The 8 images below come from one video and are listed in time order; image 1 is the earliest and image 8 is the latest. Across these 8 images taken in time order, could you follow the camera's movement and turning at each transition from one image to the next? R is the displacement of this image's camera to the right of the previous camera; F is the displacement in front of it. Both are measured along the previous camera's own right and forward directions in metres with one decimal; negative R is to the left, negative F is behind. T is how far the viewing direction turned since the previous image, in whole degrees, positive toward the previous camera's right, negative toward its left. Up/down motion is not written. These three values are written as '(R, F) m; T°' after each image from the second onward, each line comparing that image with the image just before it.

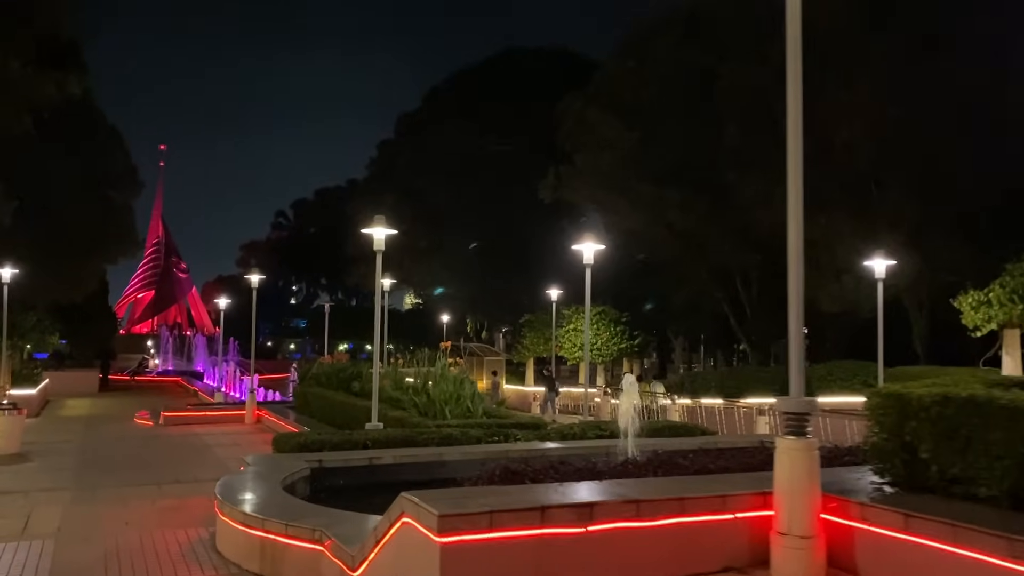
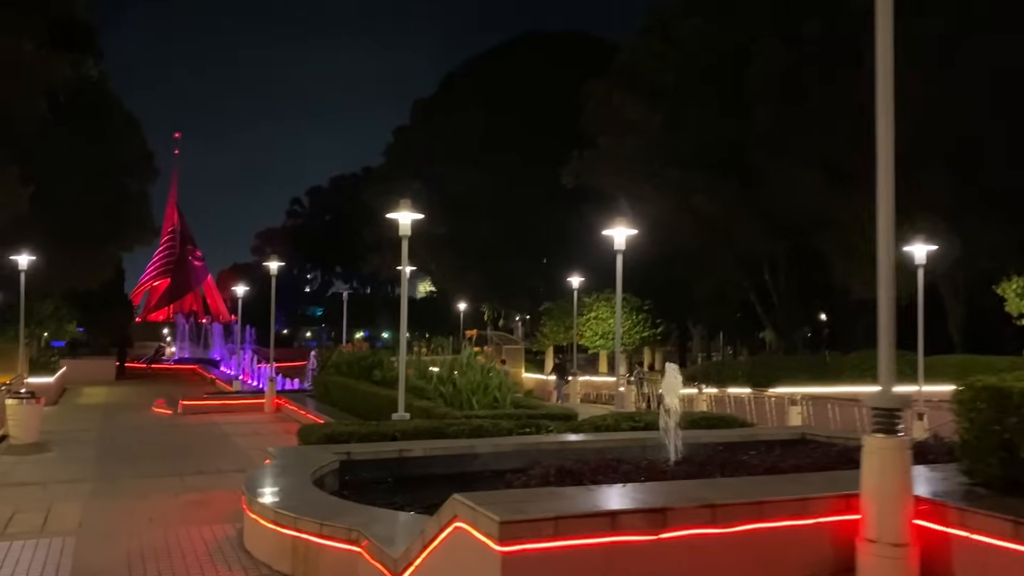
(-0.3, +0.6) m; -1°
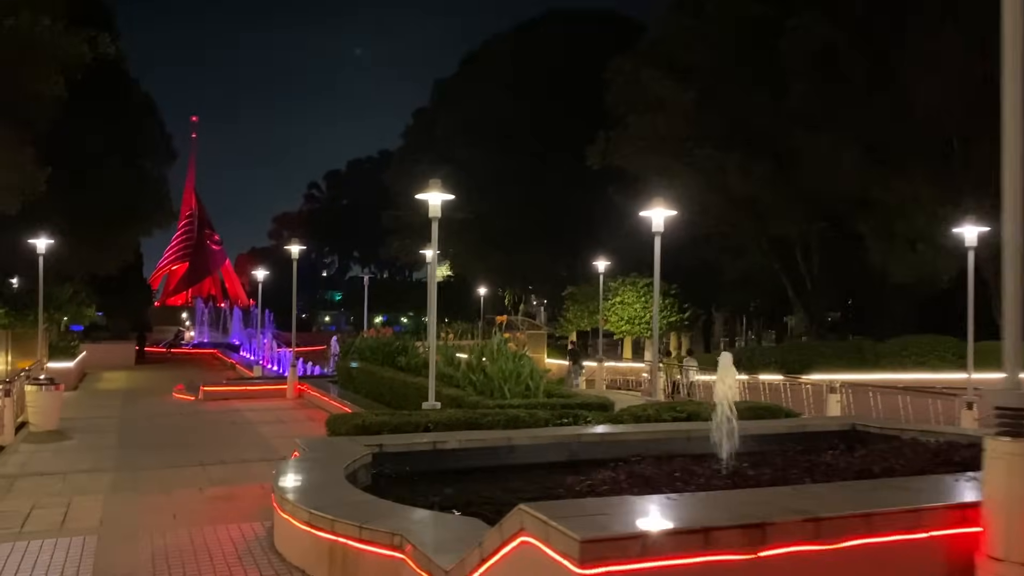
(-0.3, +0.7) m; -1°
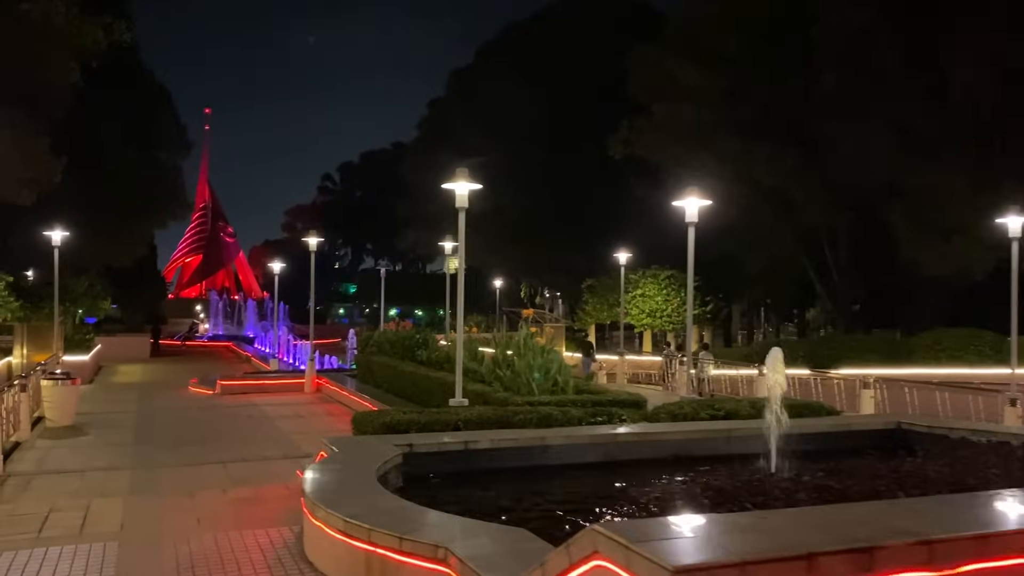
(-0.3, +0.5) m; -1°
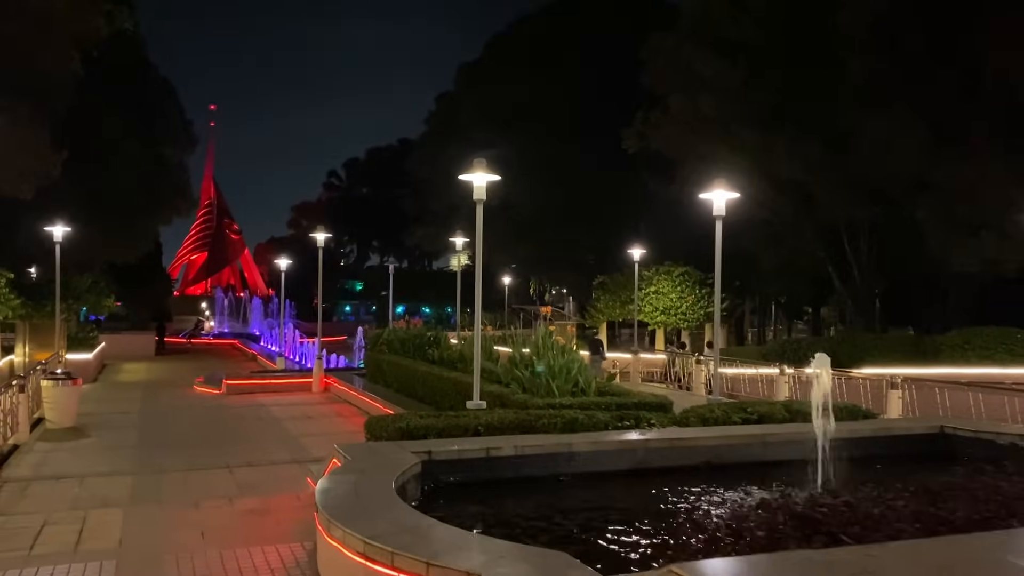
(-0.2, +0.7) m; 0°
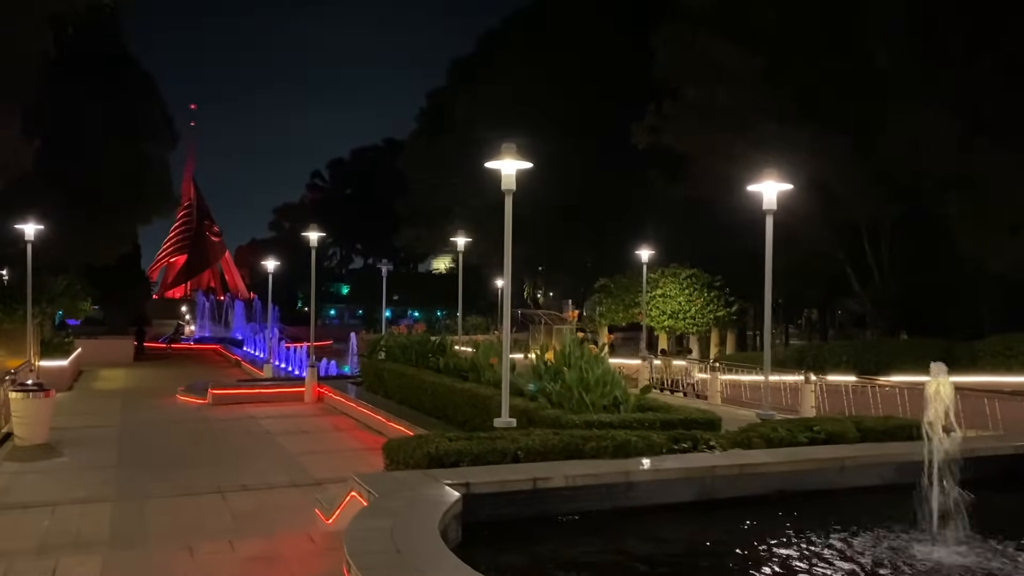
(-0.7, +1.6) m; +1°
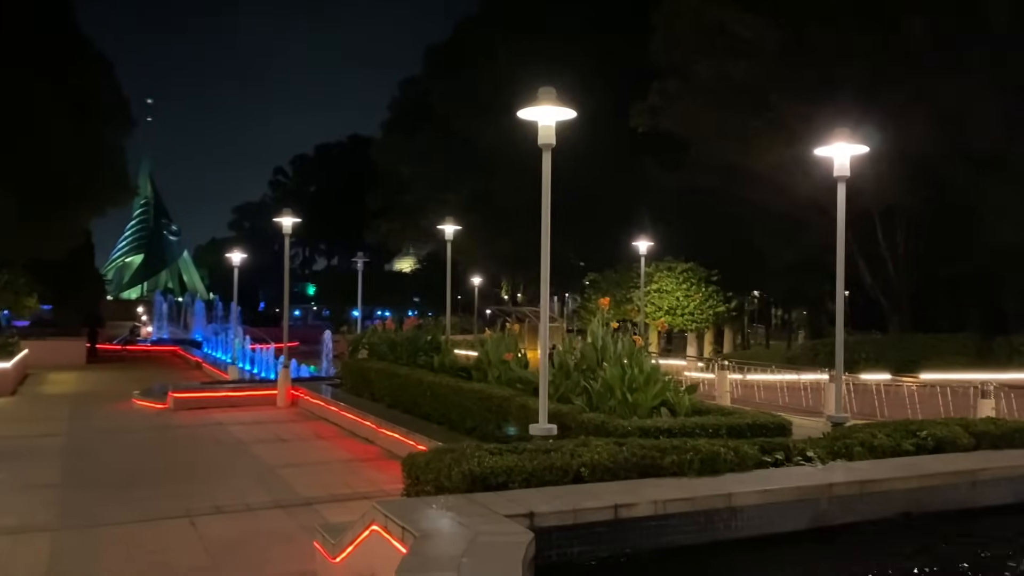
(-0.9, +2.3) m; +2°
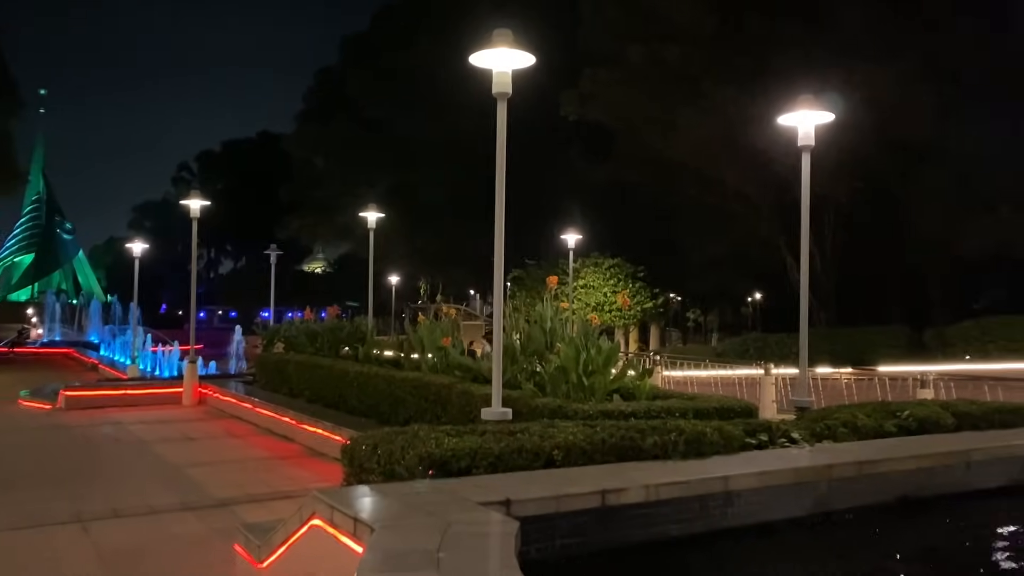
(-0.4, +1.1) m; +6°
